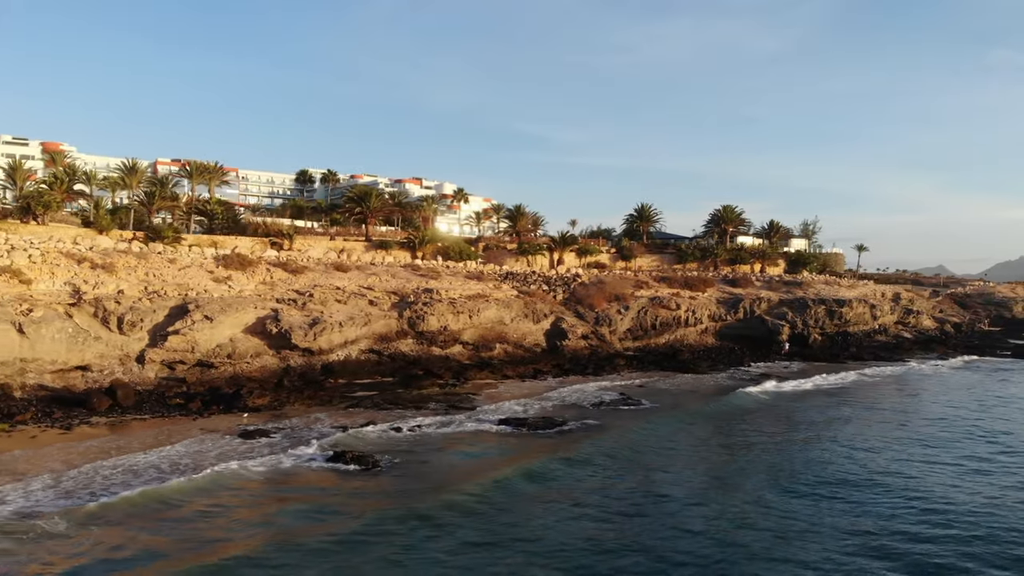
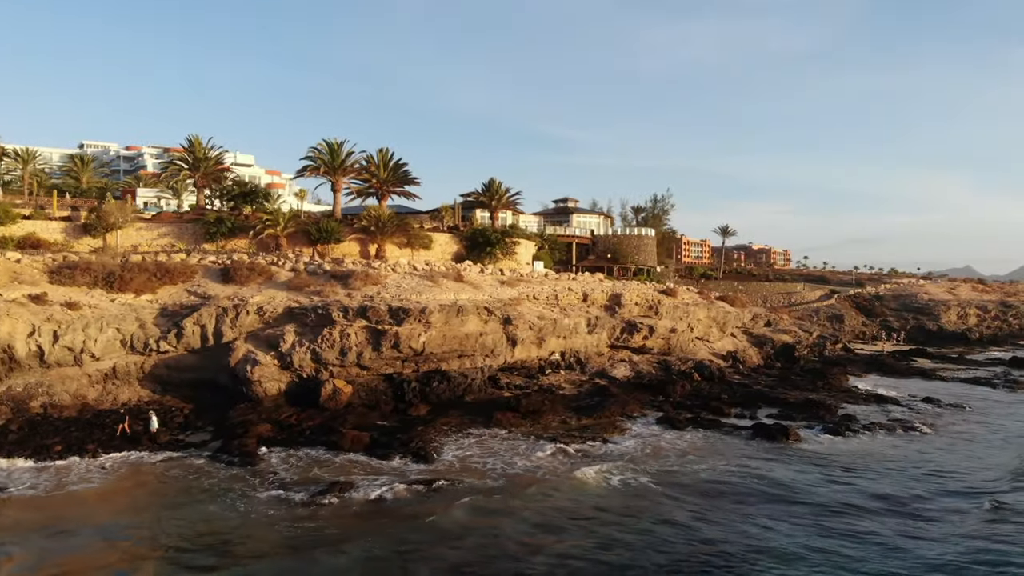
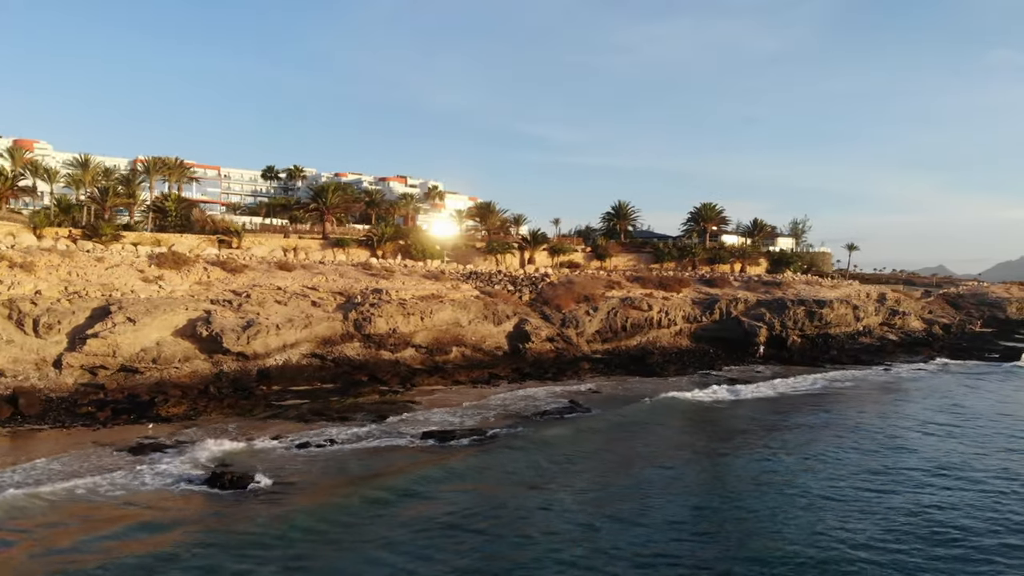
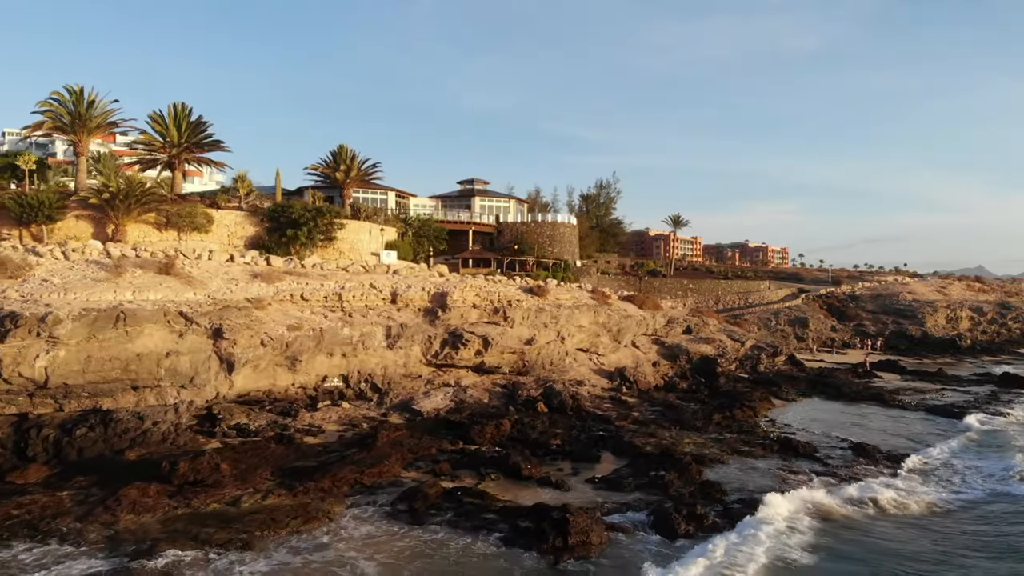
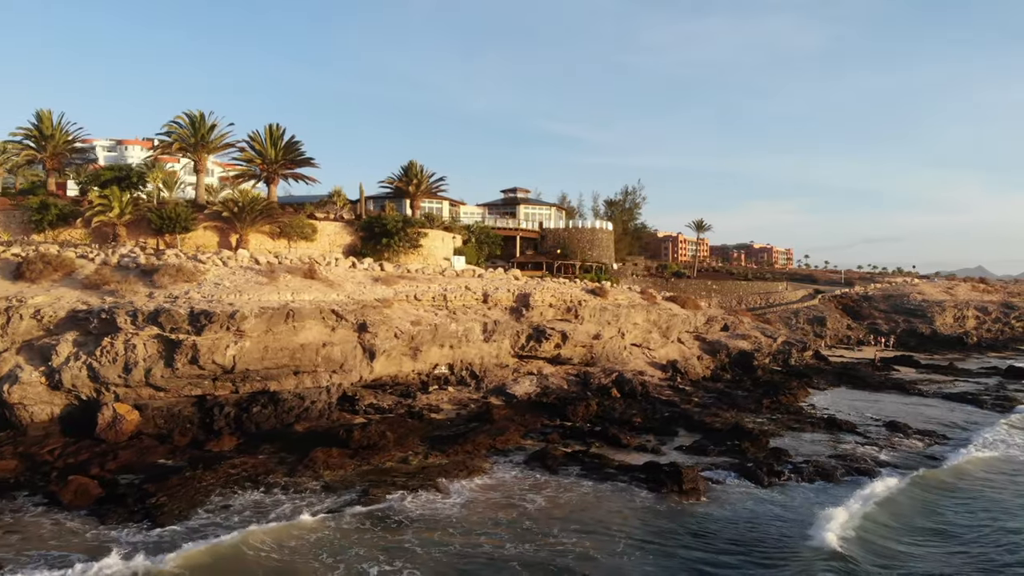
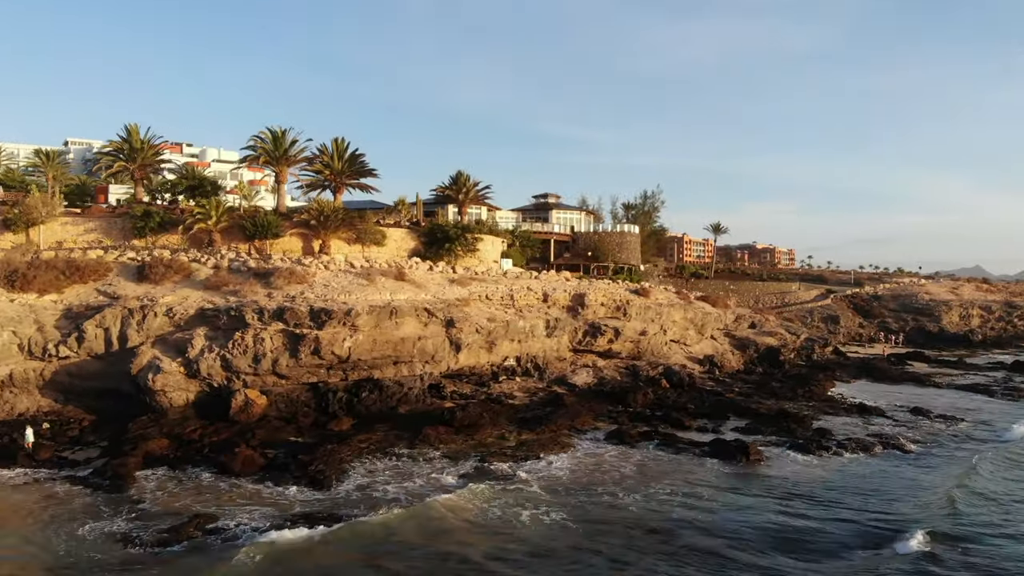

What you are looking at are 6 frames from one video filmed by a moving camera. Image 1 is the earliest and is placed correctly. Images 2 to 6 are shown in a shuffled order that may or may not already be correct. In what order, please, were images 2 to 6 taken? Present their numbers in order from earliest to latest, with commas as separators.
3, 2, 6, 5, 4
